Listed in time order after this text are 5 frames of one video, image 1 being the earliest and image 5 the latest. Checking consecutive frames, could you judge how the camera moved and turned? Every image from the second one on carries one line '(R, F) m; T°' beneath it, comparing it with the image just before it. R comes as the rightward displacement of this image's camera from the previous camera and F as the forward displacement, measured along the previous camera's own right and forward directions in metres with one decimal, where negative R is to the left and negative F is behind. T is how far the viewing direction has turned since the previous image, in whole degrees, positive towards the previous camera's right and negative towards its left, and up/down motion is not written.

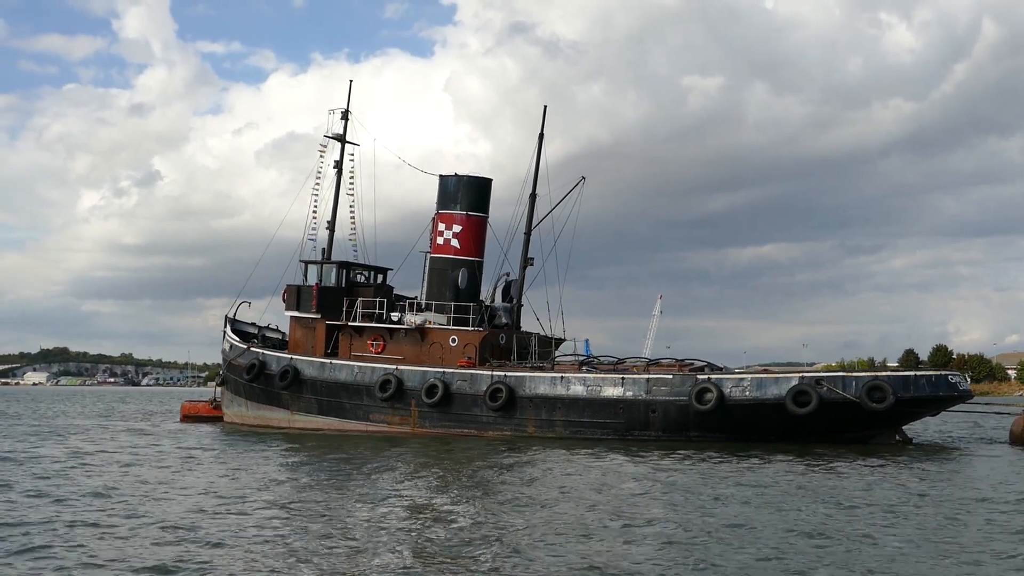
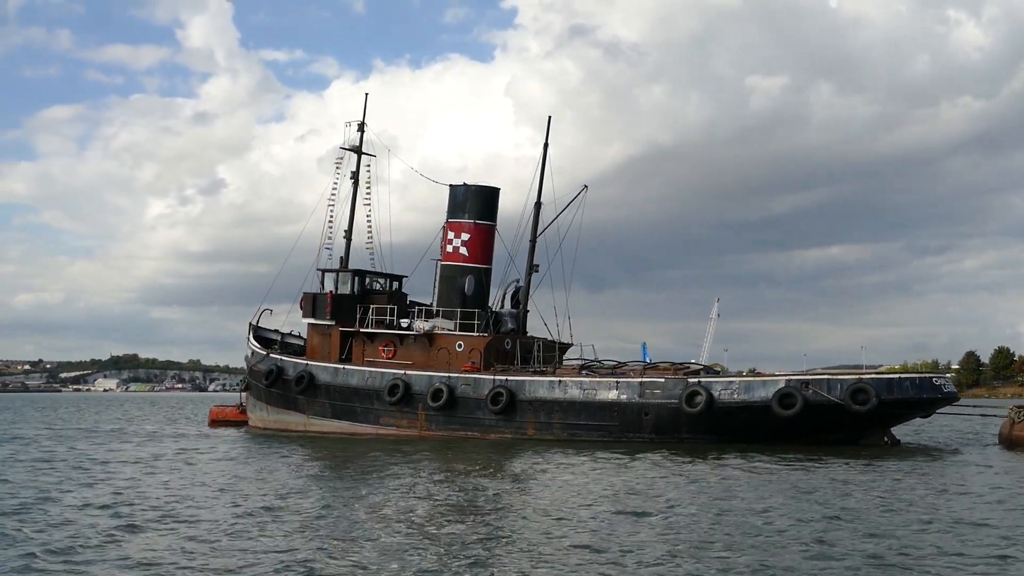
(+1.1, -0.7) m; -3°
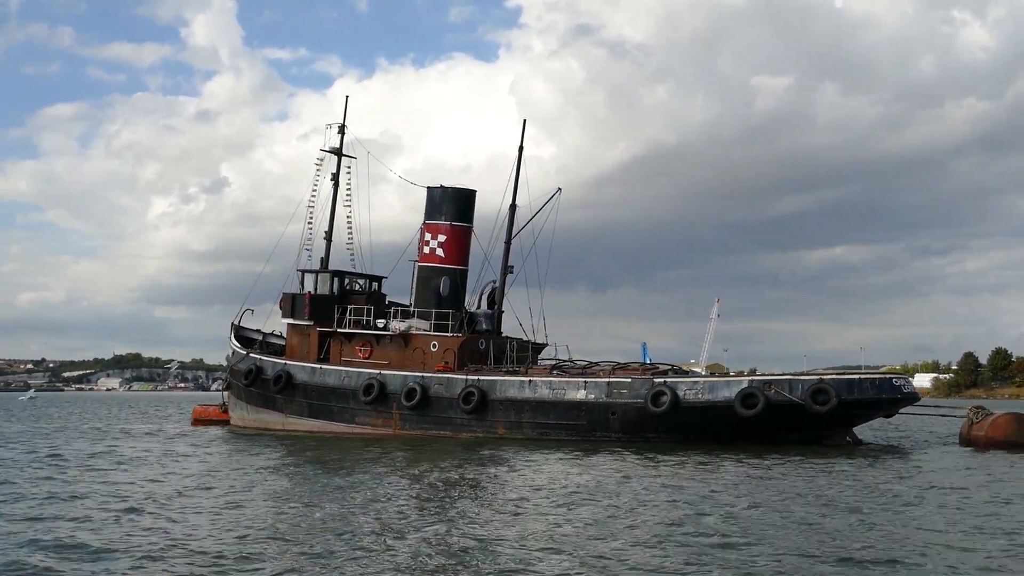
(+0.7, -0.3) m; 0°
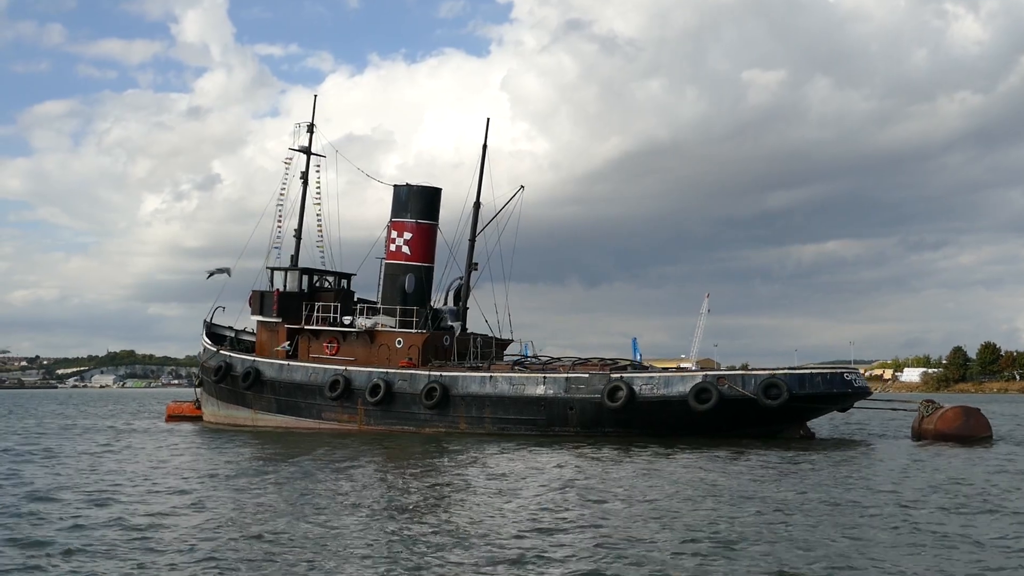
(+0.8, -0.2) m; +1°
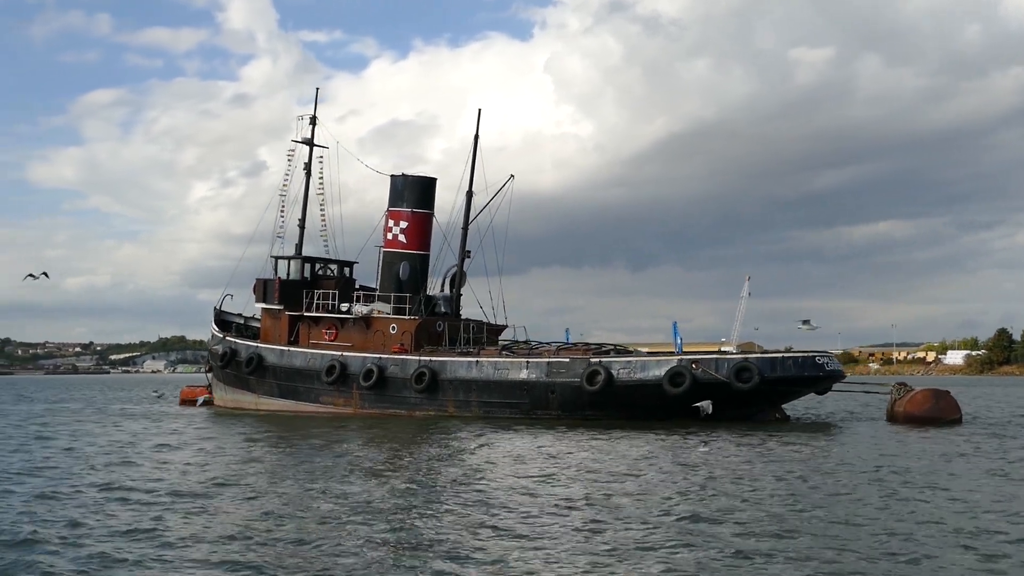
(+1.2, -0.6) m; -2°
